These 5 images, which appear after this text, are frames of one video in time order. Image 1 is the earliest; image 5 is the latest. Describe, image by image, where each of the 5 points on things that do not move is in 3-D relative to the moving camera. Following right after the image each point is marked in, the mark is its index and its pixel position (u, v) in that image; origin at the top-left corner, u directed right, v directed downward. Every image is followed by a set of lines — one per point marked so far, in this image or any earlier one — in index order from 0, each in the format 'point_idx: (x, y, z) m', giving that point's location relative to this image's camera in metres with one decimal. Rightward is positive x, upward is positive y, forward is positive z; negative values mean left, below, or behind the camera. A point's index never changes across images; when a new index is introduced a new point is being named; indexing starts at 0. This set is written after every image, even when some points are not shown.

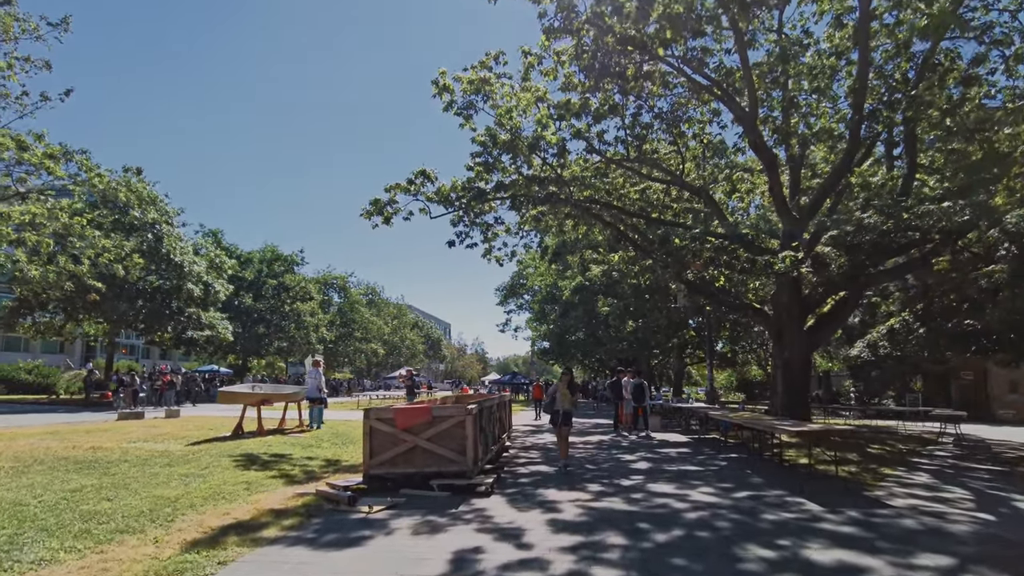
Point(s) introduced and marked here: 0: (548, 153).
0: (+1.1, +3.8, +19.0) m
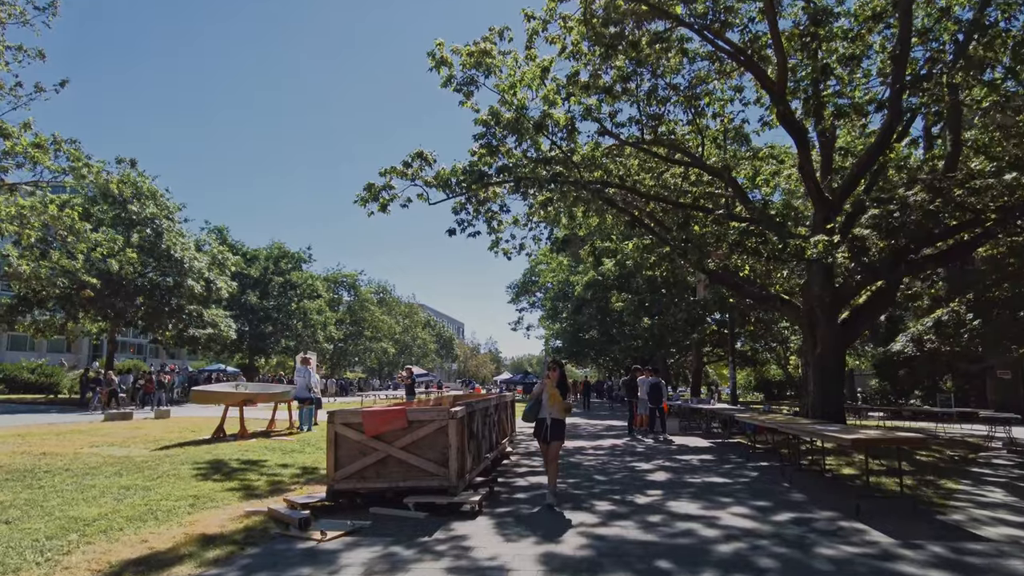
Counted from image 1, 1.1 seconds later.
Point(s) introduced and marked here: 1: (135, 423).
0: (+1.2, +4.1, +17.6) m
1: (-10.8, -3.9, +18.8) m
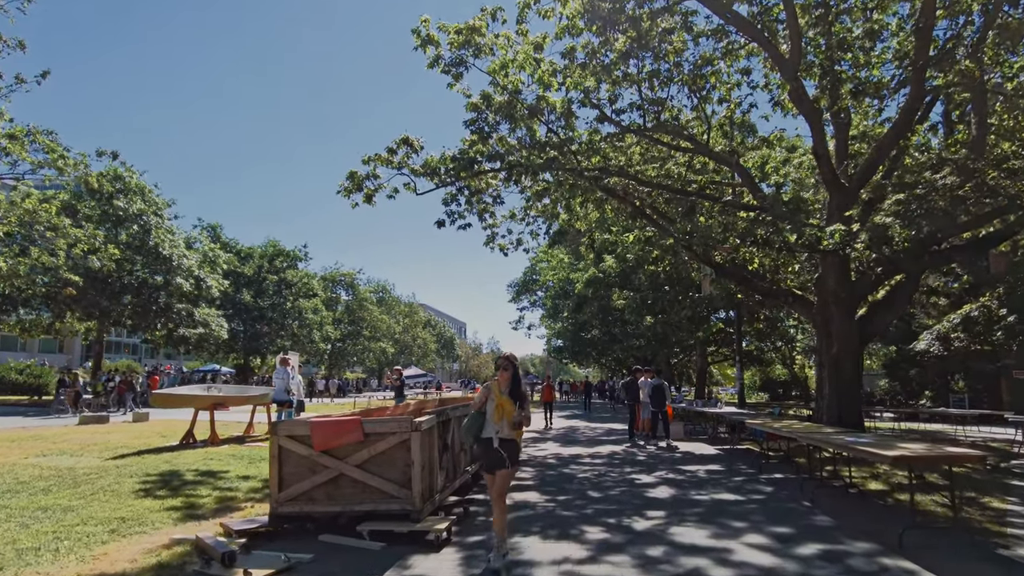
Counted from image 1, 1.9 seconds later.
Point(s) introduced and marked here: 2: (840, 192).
0: (+1.0, +4.2, +16.5) m
1: (-11.0, -3.8, +17.8) m
2: (+7.0, +2.0, +13.9) m
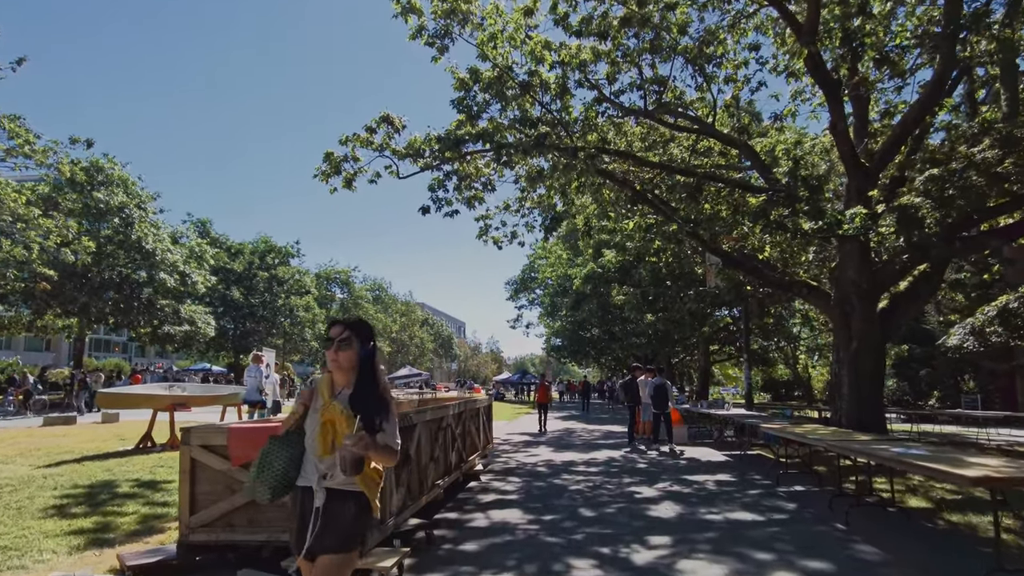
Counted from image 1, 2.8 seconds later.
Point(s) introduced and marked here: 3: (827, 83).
0: (+0.8, +4.4, +15.3) m
1: (-11.2, -3.6, +16.6) m
2: (+6.7, +2.2, +12.6) m
3: (+6.1, +4.0, +12.7) m
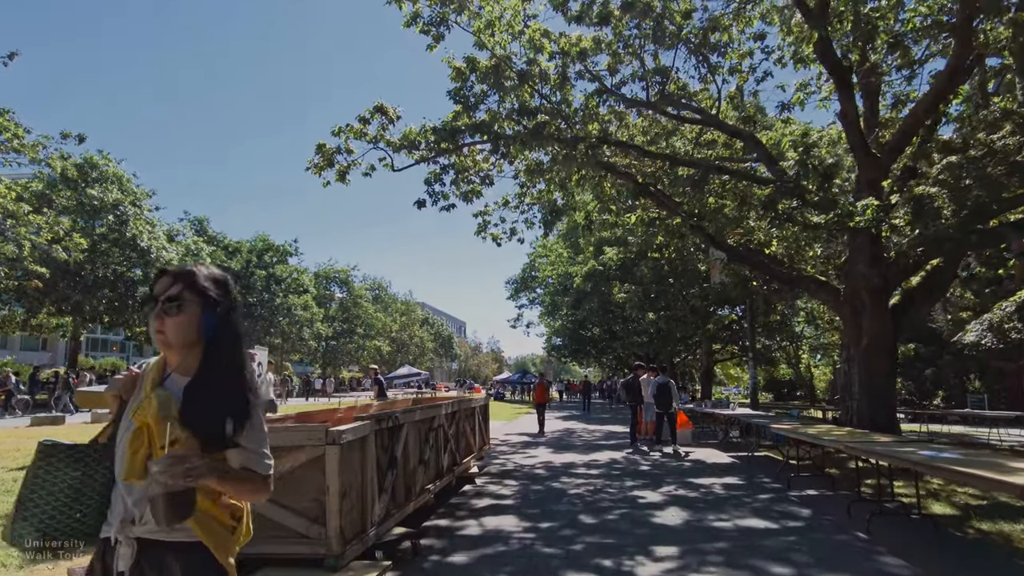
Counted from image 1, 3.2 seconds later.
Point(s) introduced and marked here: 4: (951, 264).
0: (+0.7, +4.5, +14.8) m
1: (-11.3, -3.5, +16.1) m
2: (+6.7, +2.3, +12.2) m
3: (+6.0, +4.1, +12.2) m
4: (+8.2, +0.5, +12.1) m
